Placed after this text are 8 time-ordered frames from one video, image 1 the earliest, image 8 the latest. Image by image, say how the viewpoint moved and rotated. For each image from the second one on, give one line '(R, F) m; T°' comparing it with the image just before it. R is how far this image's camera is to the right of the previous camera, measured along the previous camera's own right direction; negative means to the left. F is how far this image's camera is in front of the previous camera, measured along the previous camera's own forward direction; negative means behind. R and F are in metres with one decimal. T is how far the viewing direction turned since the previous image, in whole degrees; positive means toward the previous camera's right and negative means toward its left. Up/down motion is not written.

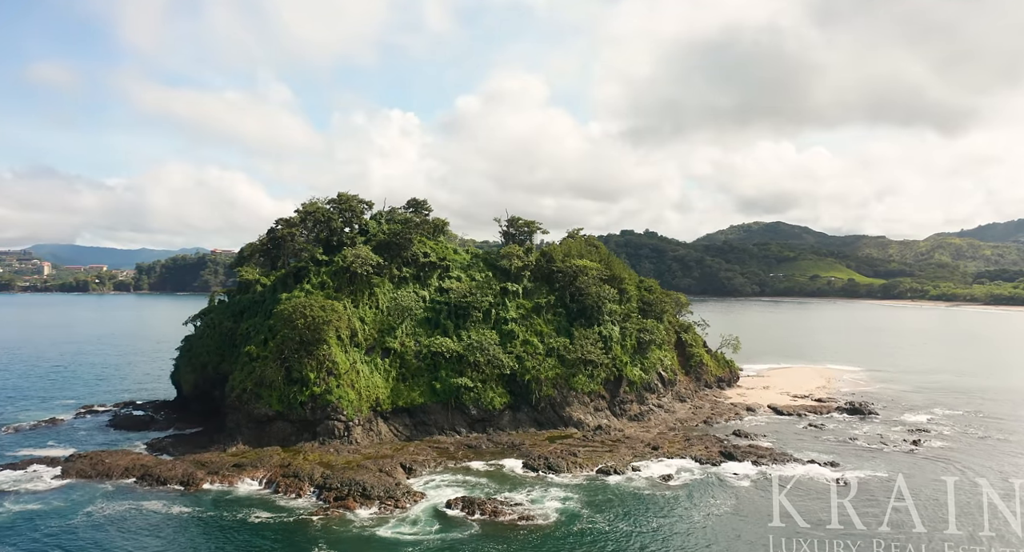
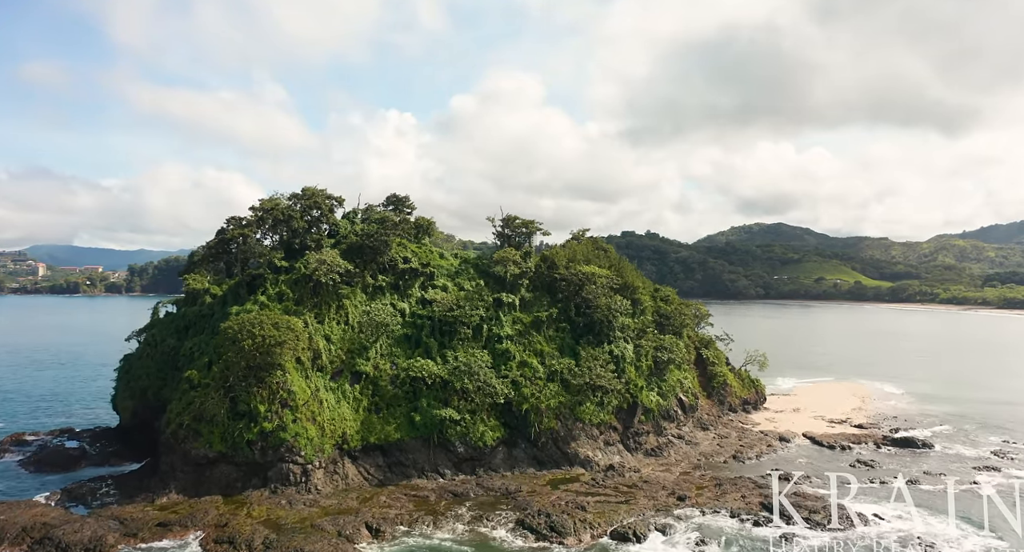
(+0.2, +5.4) m; 0°
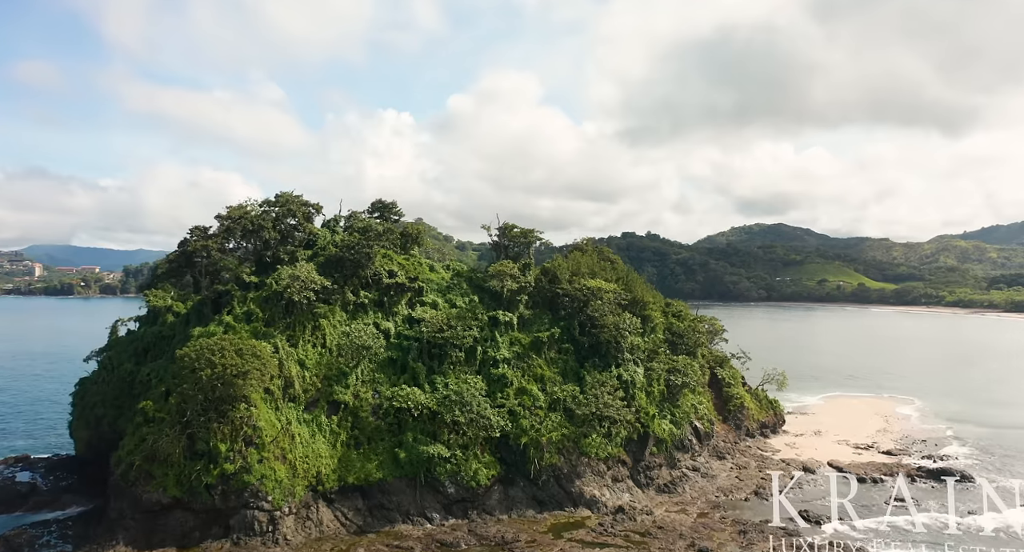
(+0.1, +3.1) m; 0°
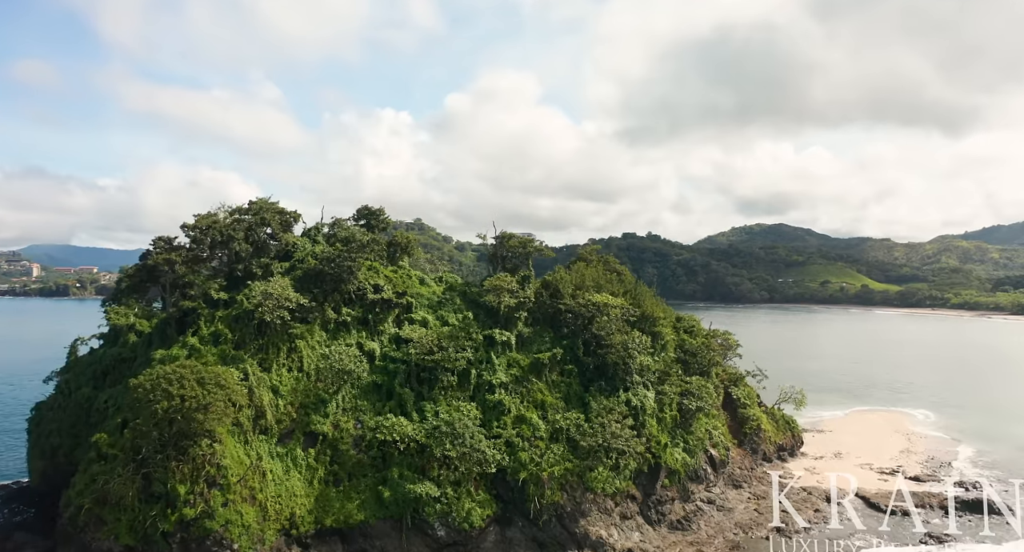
(+0.1, +2.5) m; 0°
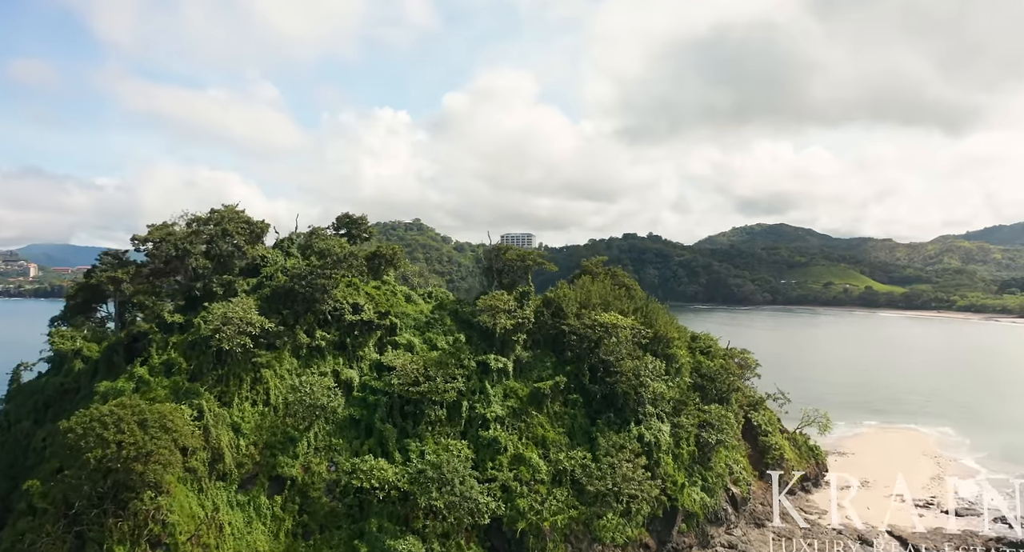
(+0.1, +2.9) m; 0°
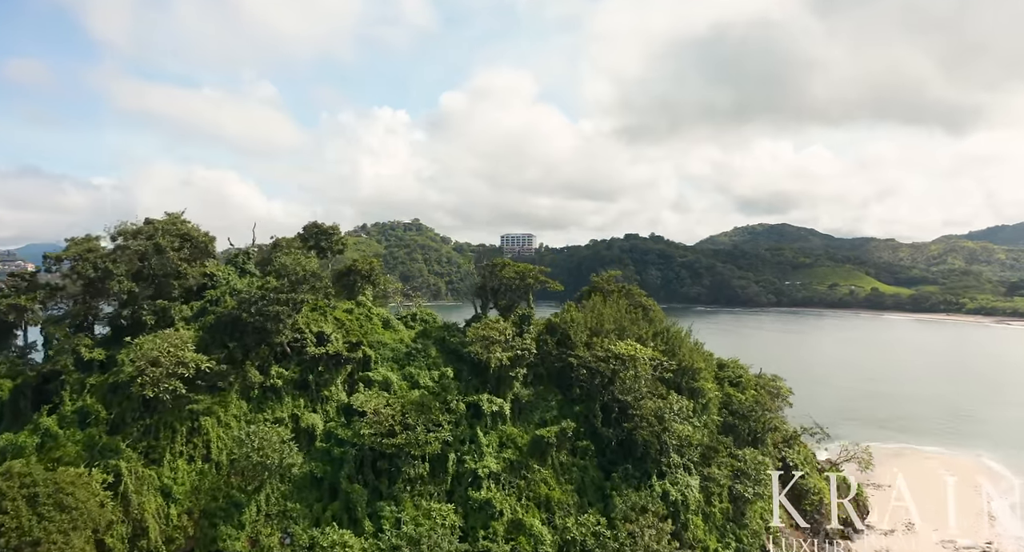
(+0.1, +3.8) m; 0°
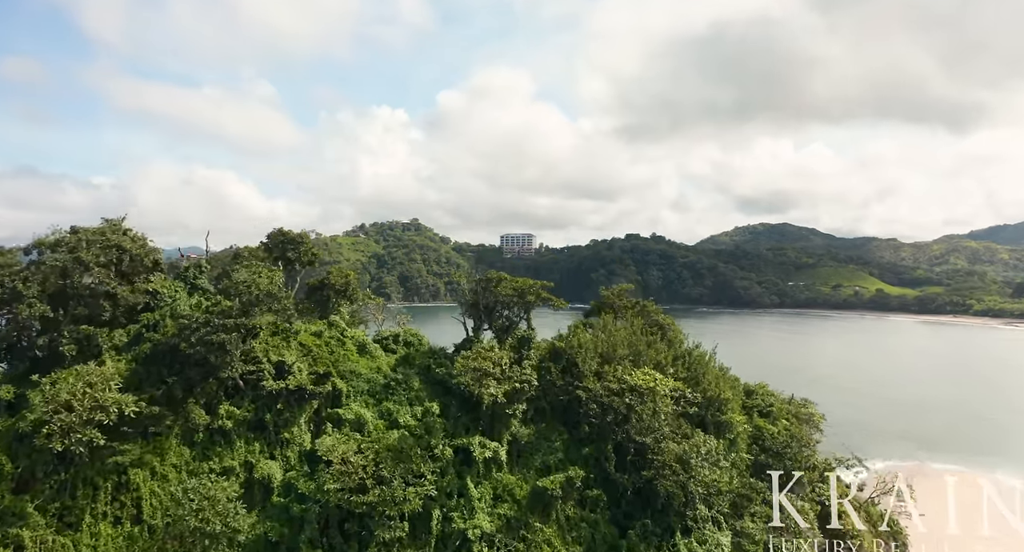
(+0.1, +2.9) m; 0°
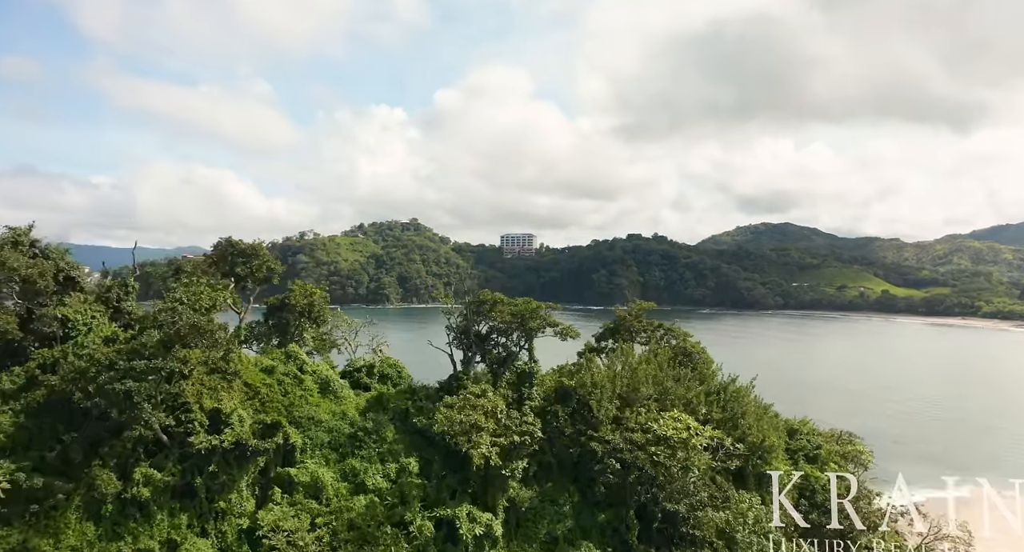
(0.0, +3.2) m; 0°
